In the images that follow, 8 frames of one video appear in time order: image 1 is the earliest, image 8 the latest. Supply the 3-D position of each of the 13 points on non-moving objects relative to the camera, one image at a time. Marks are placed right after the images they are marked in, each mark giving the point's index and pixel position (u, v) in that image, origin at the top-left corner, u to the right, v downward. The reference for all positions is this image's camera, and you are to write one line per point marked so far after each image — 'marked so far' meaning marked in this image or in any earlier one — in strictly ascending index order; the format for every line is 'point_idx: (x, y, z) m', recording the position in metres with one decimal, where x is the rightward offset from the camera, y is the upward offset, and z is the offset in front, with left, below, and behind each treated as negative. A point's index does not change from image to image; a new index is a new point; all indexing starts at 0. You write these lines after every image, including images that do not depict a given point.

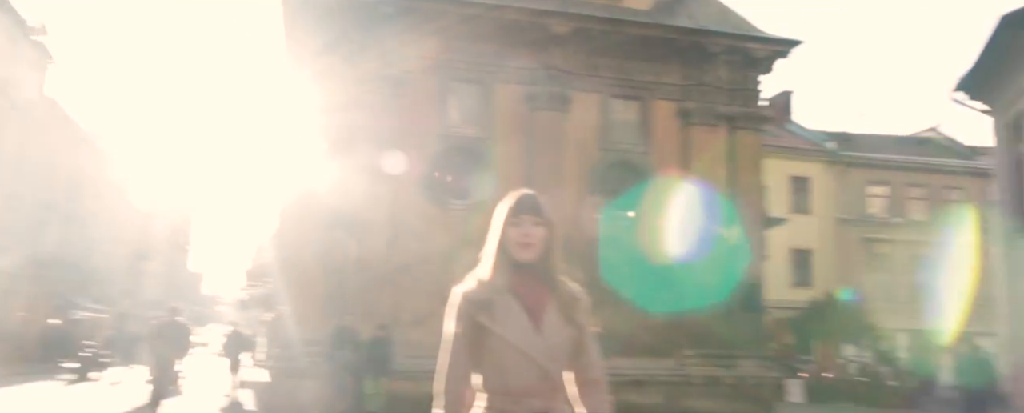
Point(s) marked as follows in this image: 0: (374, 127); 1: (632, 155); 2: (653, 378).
0: (-2.8, +1.6, +14.2) m
1: (+2.8, +1.0, +16.4) m
2: (+3.0, -3.6, +14.1) m
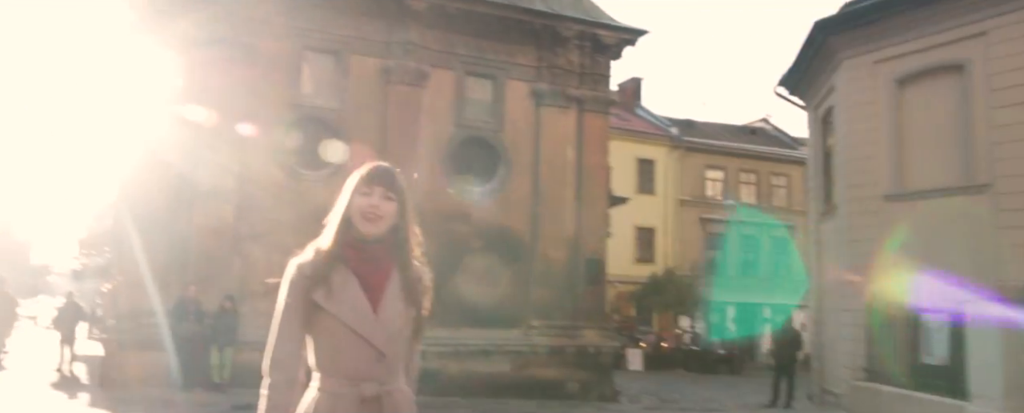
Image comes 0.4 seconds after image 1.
0: (-5.8, +2.3, +13.8) m
1: (-0.6, +1.6, +16.8) m
2: (-0.2, -3.1, +14.7) m
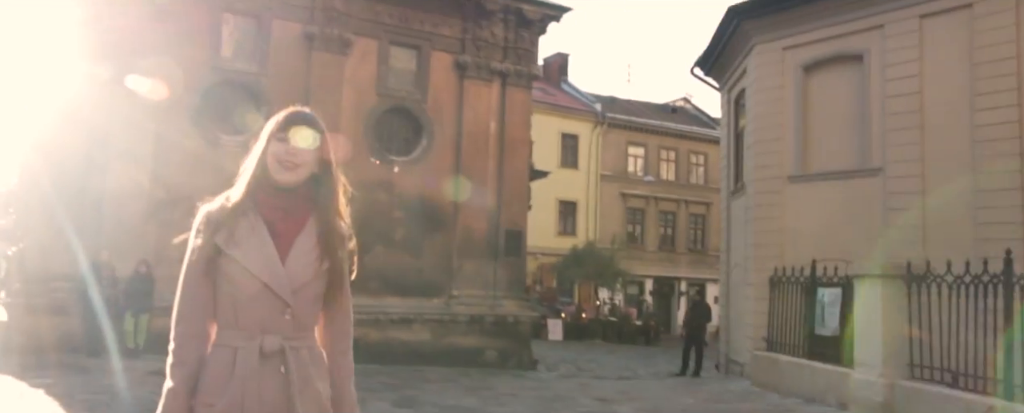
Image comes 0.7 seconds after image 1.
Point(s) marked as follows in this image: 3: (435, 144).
0: (-7.3, +3.0, +13.3) m
1: (-2.4, +2.4, +16.8) m
2: (-2.0, -2.5, +14.9) m
3: (-1.8, +1.4, +17.0) m
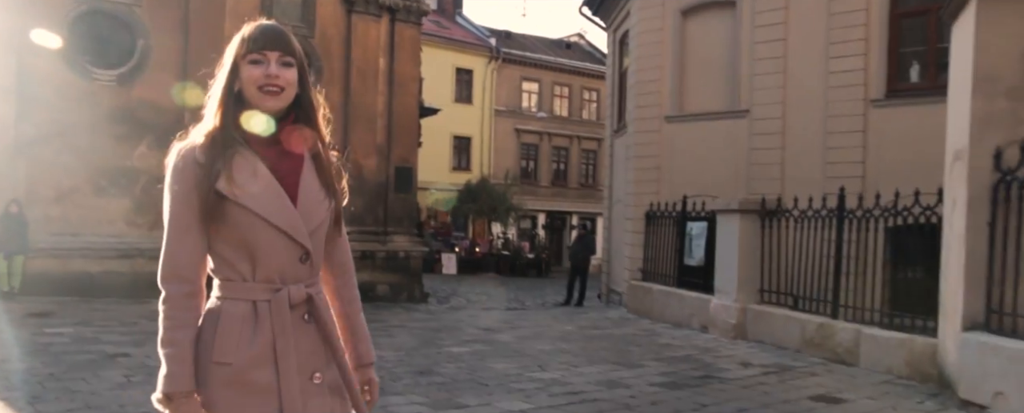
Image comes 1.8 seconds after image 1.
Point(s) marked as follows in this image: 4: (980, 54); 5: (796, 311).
0: (-9.4, +4.2, +11.9) m
1: (-5.1, +3.9, +16.1) m
2: (-4.4, -1.0, +14.8) m
3: (-4.5, +3.0, +16.5) m
4: (+4.2, +1.4, +6.0) m
5: (+4.2, -1.5, +9.8) m
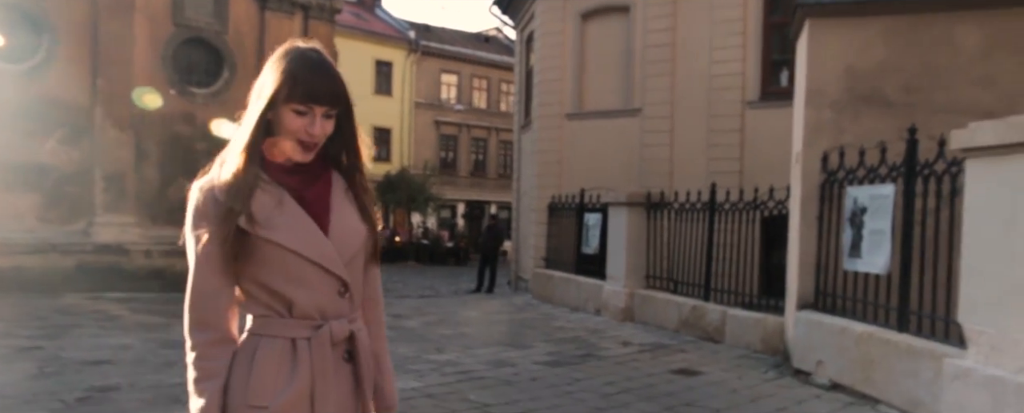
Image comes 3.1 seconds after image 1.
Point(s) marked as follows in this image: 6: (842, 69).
0: (-11.1, +4.3, +11.3) m
1: (-7.3, +4.1, +16.0) m
2: (-6.5, -0.9, +14.8) m
3: (-6.8, +3.2, +16.4) m
4: (+3.1, +1.4, +7.0) m
5: (+2.7, -1.4, +10.8) m
6: (+3.4, +1.4, +6.9) m
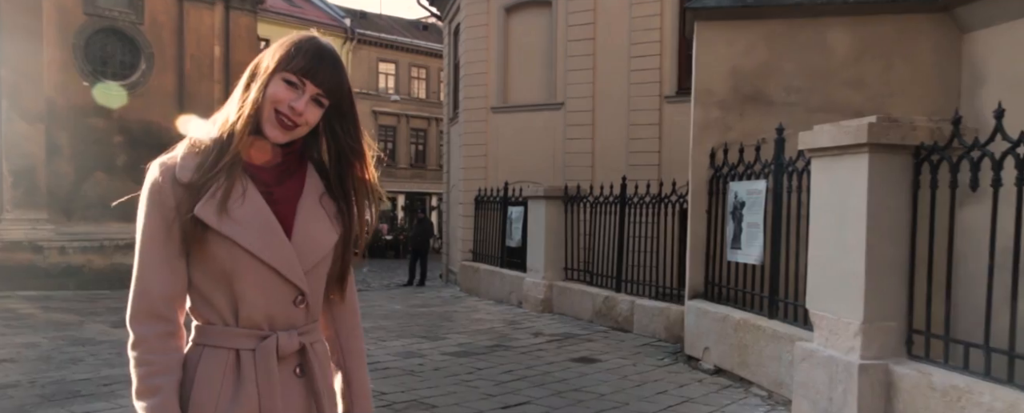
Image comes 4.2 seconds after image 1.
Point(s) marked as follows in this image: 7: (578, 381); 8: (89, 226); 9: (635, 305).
0: (-12.4, +4.4, +10.5) m
1: (-9.0, +4.2, +15.5) m
2: (-8.1, -0.8, +14.4) m
3: (-8.5, +3.3, +16.0) m
4: (+2.1, +1.5, +7.4) m
5: (+1.3, -1.3, +11.2) m
6: (+2.4, +1.5, +7.4) m
7: (+0.6, -1.7, +6.5) m
8: (-9.7, -0.5, +15.3) m
9: (+1.8, -1.4, +9.7) m
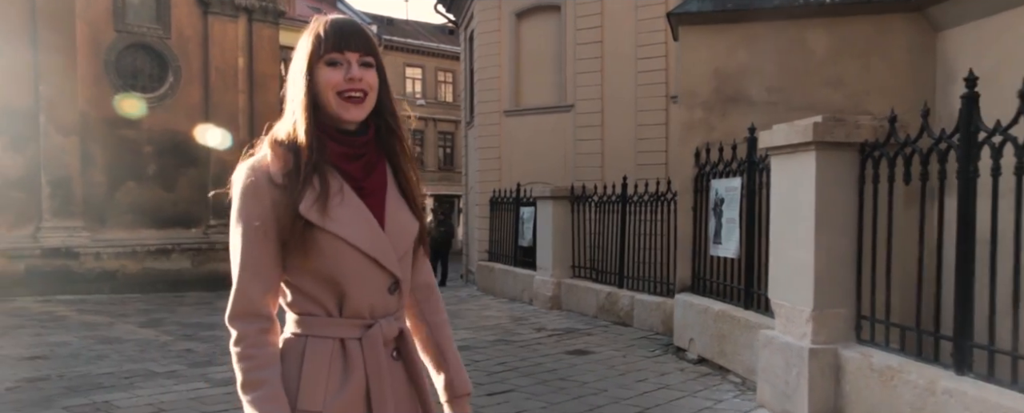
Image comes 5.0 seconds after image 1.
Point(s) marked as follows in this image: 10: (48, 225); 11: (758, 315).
0: (-12.4, +4.1, +11.5) m
1: (-8.8, +4.1, +16.3) m
2: (-7.8, -0.9, +15.2) m
3: (-8.2, +3.1, +16.8) m
4: (+2.0, +1.5, +7.7) m
5: (+1.4, -1.3, +11.5) m
6: (+2.3, +1.5, +7.6) m
7: (+0.6, -1.7, +6.8) m
8: (-9.3, -0.6, +16.2) m
9: (+1.8, -1.4, +10.0) m
10: (-10.3, -0.4, +15.0) m
11: (+2.2, -1.0, +6.0) m
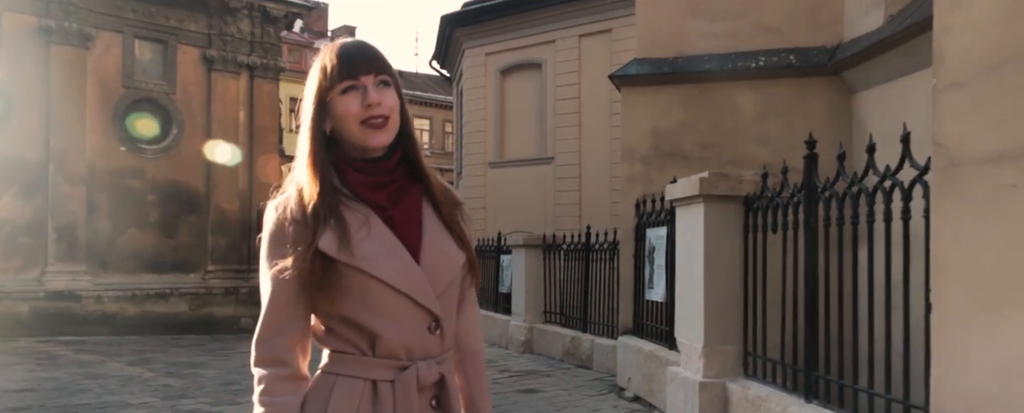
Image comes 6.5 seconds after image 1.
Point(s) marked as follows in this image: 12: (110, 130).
0: (-12.9, +3.4, +12.6) m
1: (-9.2, +2.9, +17.3) m
2: (-8.2, -2.0, +15.8) m
3: (-8.6, +1.9, +17.7) m
4: (+1.4, +0.9, +8.4) m
5: (+0.9, -2.2, +12.0) m
6: (+1.7, +0.9, +8.3) m
7: (0.0, -2.2, +7.3) m
8: (-9.8, -1.8, +16.8) m
9: (+1.3, -2.1, +10.4) m
10: (-10.8, -1.5, +15.8) m
11: (+1.6, -1.4, +6.4) m
12: (-9.8, +1.9, +16.1) m
